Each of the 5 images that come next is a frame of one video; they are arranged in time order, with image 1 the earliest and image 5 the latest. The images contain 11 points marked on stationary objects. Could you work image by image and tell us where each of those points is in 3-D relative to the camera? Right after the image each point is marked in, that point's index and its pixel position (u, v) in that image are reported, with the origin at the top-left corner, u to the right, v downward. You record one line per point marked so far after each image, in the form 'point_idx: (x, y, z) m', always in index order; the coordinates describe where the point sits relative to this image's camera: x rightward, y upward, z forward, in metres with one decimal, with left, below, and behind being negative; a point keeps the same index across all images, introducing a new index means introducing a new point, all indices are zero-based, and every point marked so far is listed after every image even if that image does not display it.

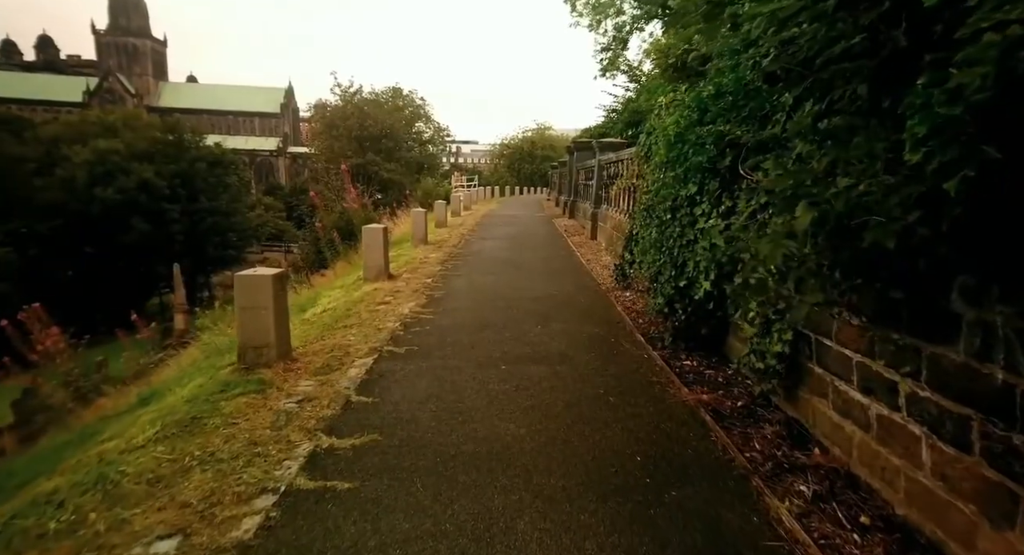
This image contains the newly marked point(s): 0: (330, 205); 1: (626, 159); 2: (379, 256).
0: (-5.1, +1.9, +14.9) m
1: (+2.0, +2.1, +9.6) m
2: (-2.0, +0.3, +8.1) m
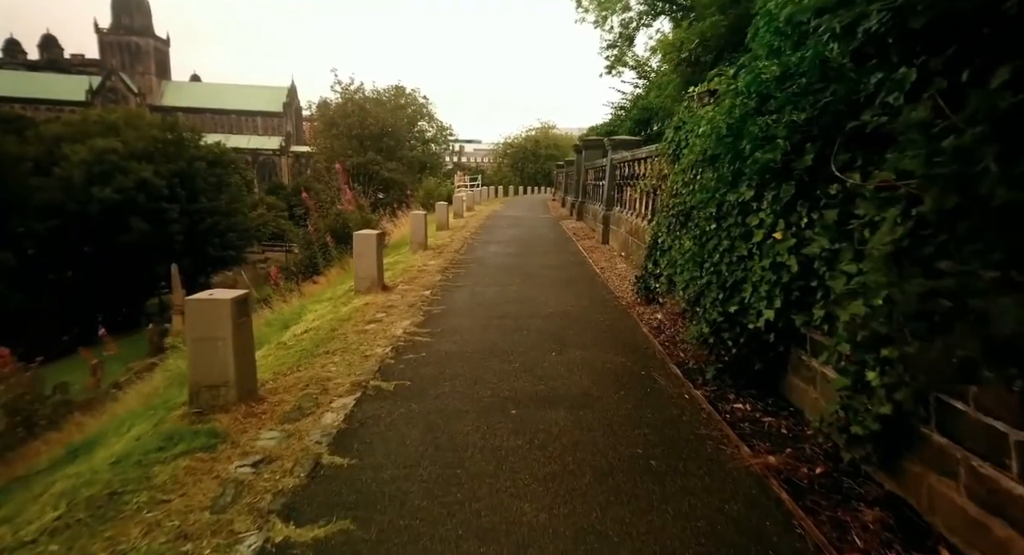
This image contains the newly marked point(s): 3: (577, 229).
0: (-5.0, +1.8, +14.1) m
1: (+2.2, +1.9, +8.8) m
2: (-1.9, +0.2, +7.3) m
3: (+1.8, +1.3, +14.8) m
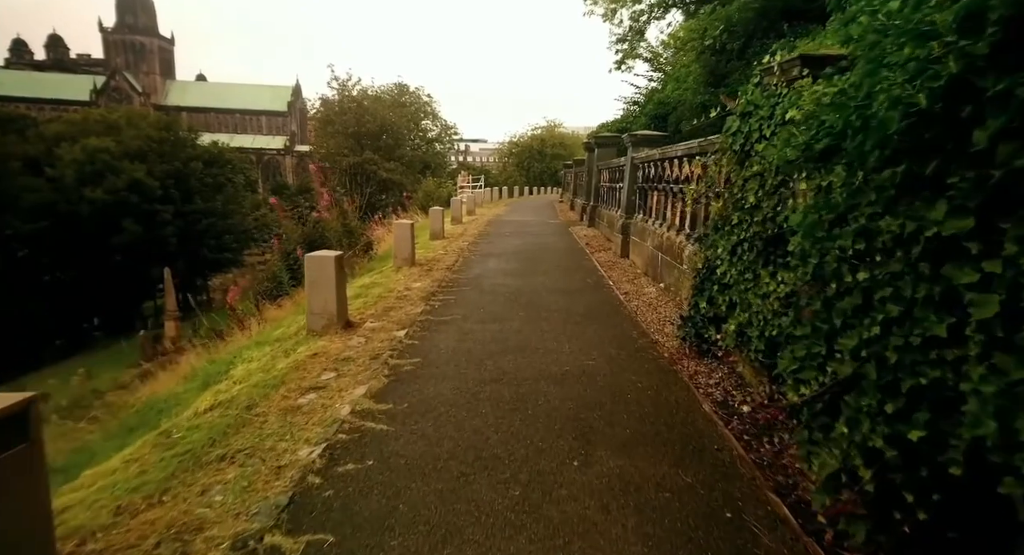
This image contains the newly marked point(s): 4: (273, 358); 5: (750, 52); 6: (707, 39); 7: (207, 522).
0: (-4.9, +1.4, +12.4) m
1: (+2.2, +1.6, +7.0) m
2: (-1.9, -0.2, +5.6) m
3: (+1.9, +1.0, +13.0) m
4: (-2.2, -0.7, +5.0) m
5: (+6.6, +6.2, +15.0) m
6: (+5.7, +6.9, +15.7) m
7: (-1.4, -1.2, +2.6) m
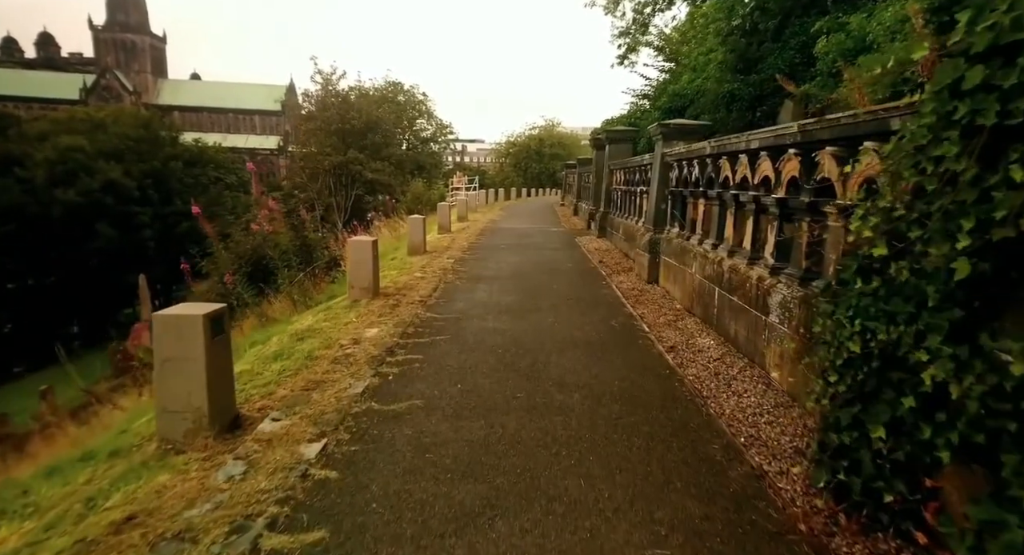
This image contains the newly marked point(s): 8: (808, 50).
0: (-5.0, +1.0, +10.1) m
1: (+2.1, +1.1, +4.8) m
2: (-1.9, -0.7, +3.3) m
3: (+1.8, +0.5, +10.8) m
4: (-2.2, -1.2, +2.7) m
5: (+6.5, +5.8, +12.8) m
6: (+5.6, +6.5, +13.5) m
7: (-1.5, -1.6, +0.3) m
8: (+6.8, +5.2, +12.4) m
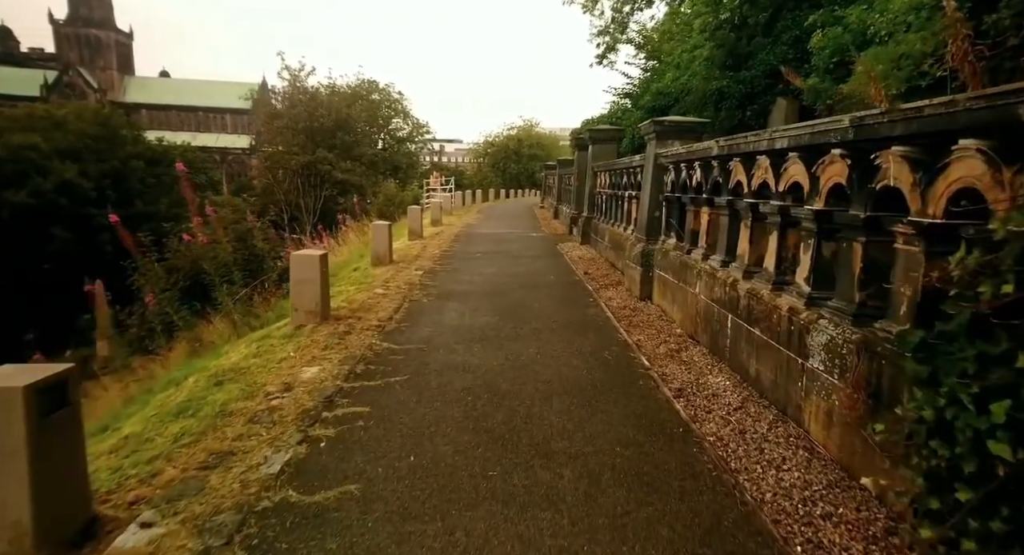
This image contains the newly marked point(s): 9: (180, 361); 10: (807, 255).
0: (-5.4, +0.7, +8.9) m
1: (+1.9, +0.9, +3.9) m
2: (-2.1, -0.9, +2.2) m
3: (+1.4, +0.3, +9.9) m
4: (-2.3, -1.4, +1.6) m
5: (+6.0, +5.6, +12.1) m
6: (+5.0, +6.3, +12.7) m
7: (-1.5, -1.8, -0.7) m
8: (+6.3, +5.1, +11.7) m
9: (-3.7, -0.9, +6.0) m
10: (+1.9, +0.2, +3.5) m
